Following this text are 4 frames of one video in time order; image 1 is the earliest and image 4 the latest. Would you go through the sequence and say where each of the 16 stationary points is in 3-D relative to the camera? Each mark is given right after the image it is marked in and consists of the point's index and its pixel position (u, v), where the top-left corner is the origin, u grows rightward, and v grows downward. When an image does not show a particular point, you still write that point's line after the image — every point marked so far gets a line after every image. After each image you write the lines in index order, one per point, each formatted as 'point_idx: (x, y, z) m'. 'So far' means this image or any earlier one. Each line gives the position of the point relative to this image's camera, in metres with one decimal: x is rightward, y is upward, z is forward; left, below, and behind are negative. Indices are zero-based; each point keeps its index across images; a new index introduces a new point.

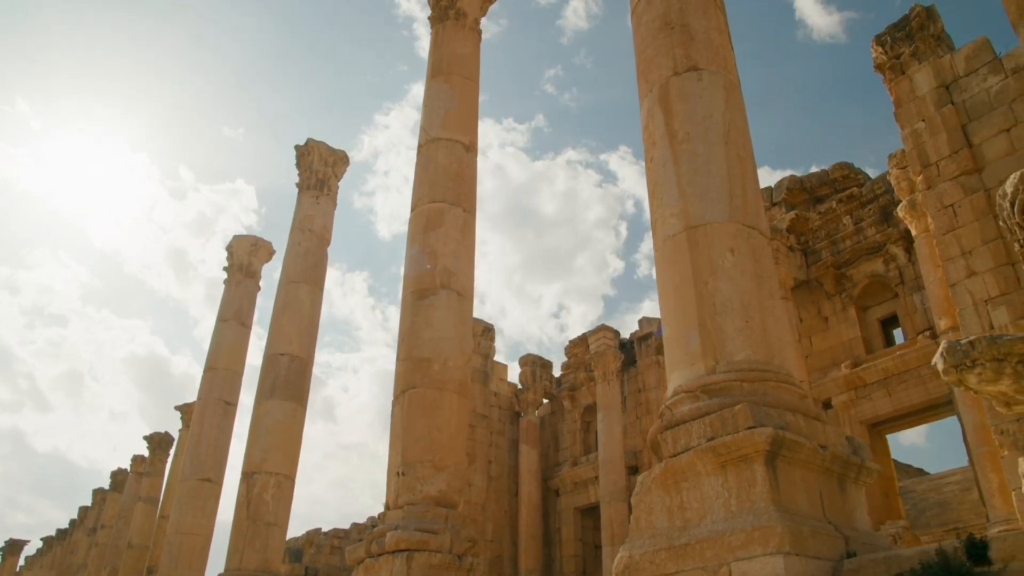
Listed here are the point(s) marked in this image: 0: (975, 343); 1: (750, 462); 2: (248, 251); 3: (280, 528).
0: (+1.7, -0.2, +2.9) m
1: (+1.6, -1.1, +5.1) m
2: (-6.3, +0.9, +18.5) m
3: (-3.8, -4.0, +12.8) m
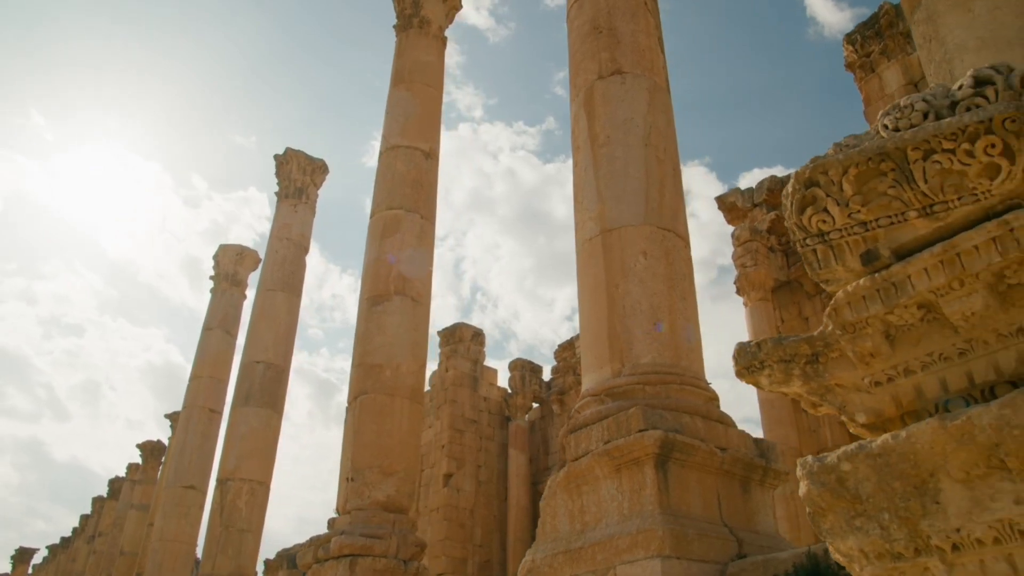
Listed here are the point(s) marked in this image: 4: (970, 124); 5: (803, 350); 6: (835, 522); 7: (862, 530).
0: (+0.9, -0.2, +2.9) m
1: (+0.8, -1.2, +5.1) m
2: (-6.7, +0.7, +18.7) m
3: (-4.3, -4.1, +12.9) m
4: (+1.4, +0.5, +2.3) m
5: (+1.1, -0.2, +2.8) m
6: (+1.1, -0.8, +2.6) m
7: (+1.1, -0.8, +2.5) m
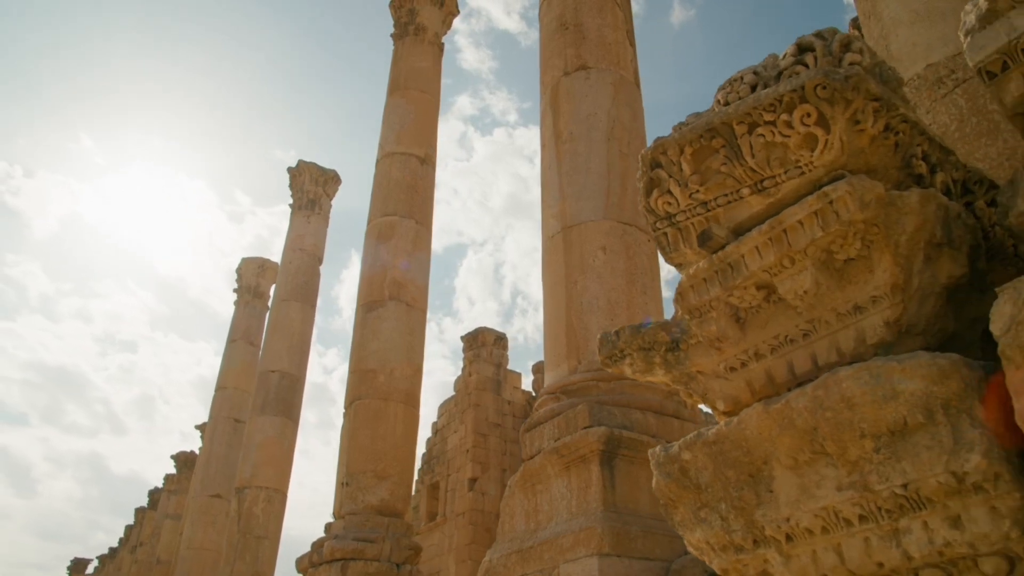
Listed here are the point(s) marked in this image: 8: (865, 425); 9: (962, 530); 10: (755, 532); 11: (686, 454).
0: (+0.4, -0.2, +2.8) m
1: (+0.5, -1.1, +5.0) m
2: (-6.3, +0.4, +19.0) m
3: (-4.1, -4.3, +13.1) m
4: (+0.8, +0.6, +2.2) m
5: (+0.5, -0.2, +2.7) m
6: (+0.6, -0.7, +2.5) m
7: (+0.6, -0.7, +2.4) m
8: (+0.9, -0.4, +2.0) m
9: (+1.1, -0.6, +1.9) m
10: (+0.7, -0.7, +2.3) m
11: (+0.5, -0.5, +2.4) m
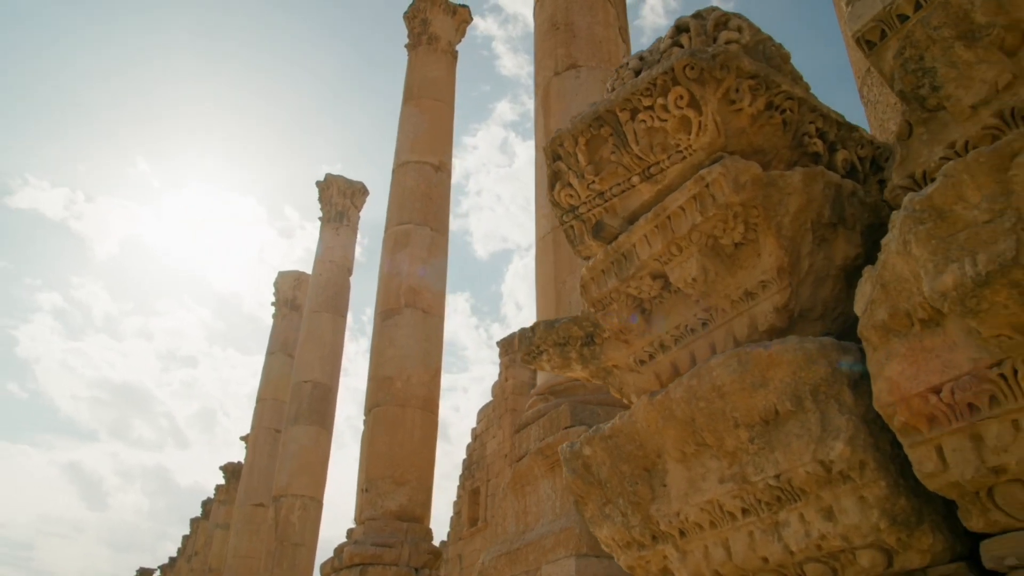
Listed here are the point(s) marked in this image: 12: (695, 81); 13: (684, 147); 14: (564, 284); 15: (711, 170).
0: (+0.1, -0.1, +2.8) m
1: (+0.4, -1.1, +4.9) m
2: (-5.5, +0.1, +19.4) m
3: (-3.5, -4.5, +13.3) m
4: (+0.4, +0.6, +2.2) m
5: (+0.2, -0.2, +2.7) m
6: (+0.2, -0.7, +2.4) m
7: (+0.3, -0.7, +2.3) m
8: (+0.6, -0.3, +2.0) m
9: (+0.8, -0.5, +1.8) m
10: (+0.4, -0.7, +2.2) m
11: (+0.2, -0.5, +2.4) m
12: (+0.5, +0.6, +2.1) m
13: (+0.5, +0.4, +2.2) m
14: (+0.4, 0.0, +6.0) m
15: (+0.5, +0.3, +2.1) m
